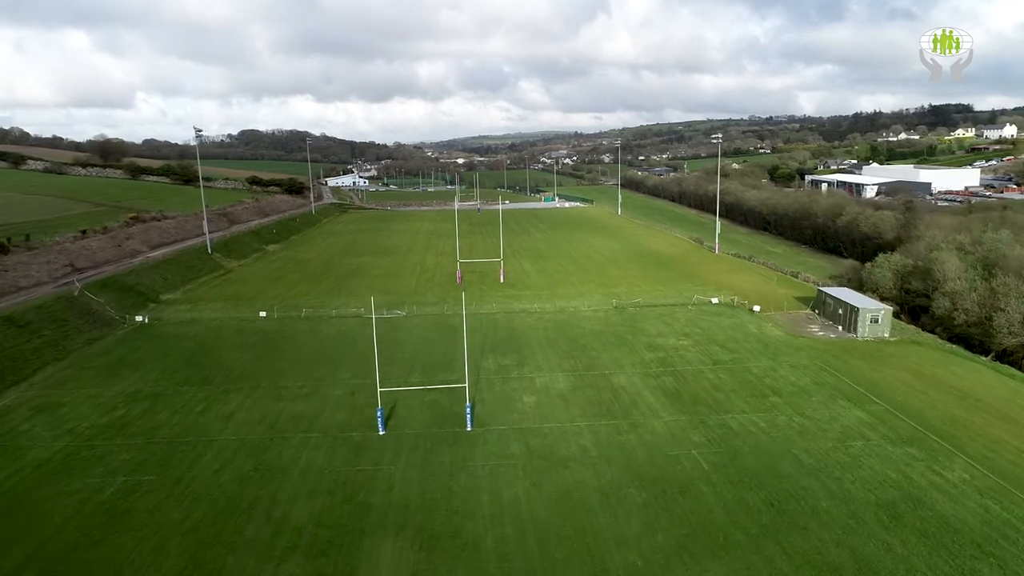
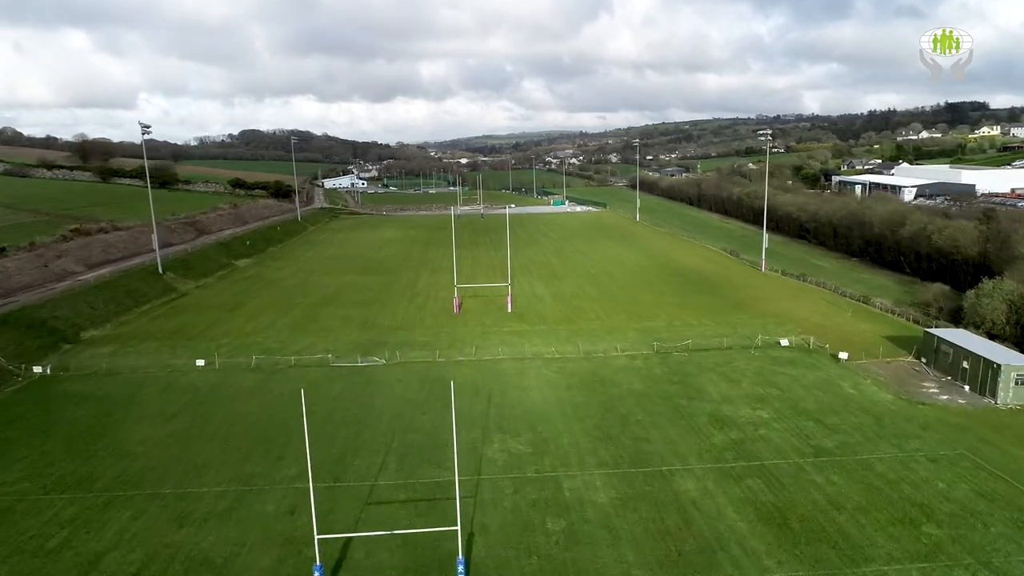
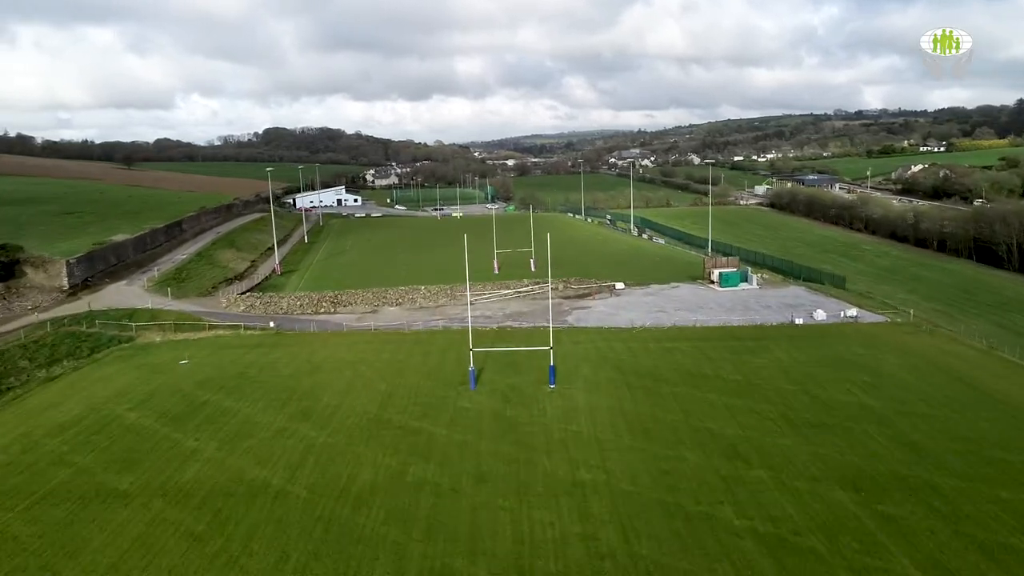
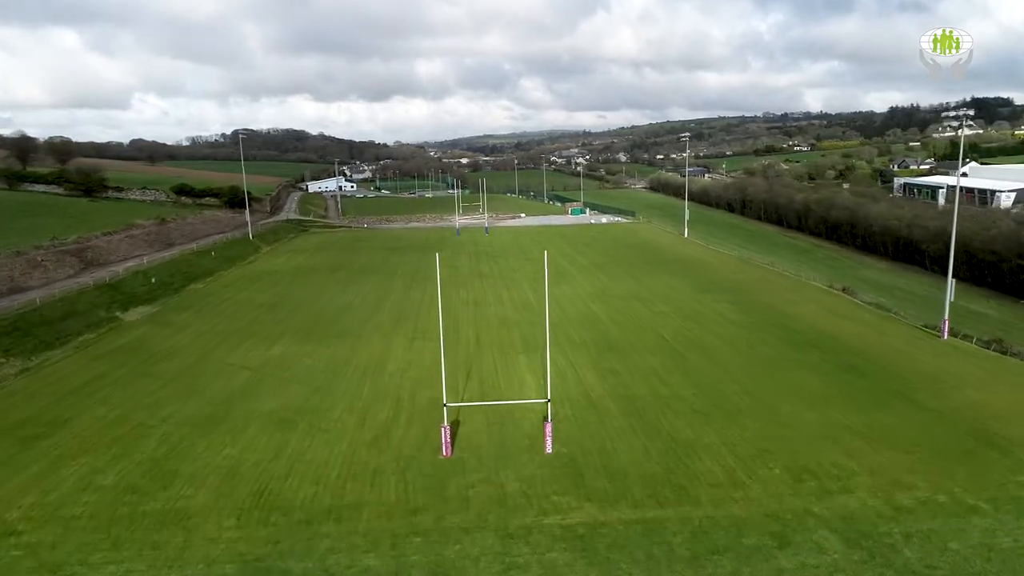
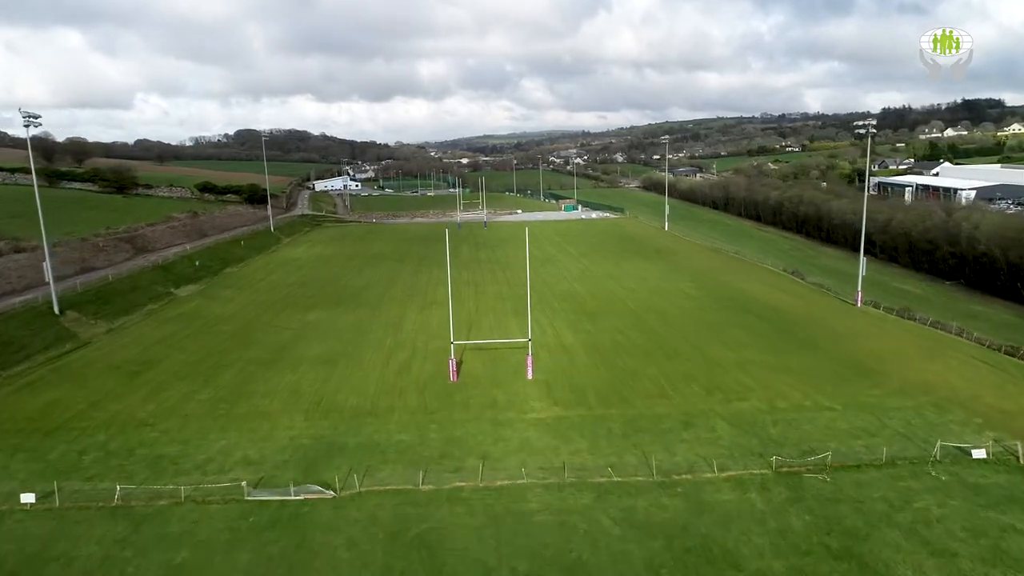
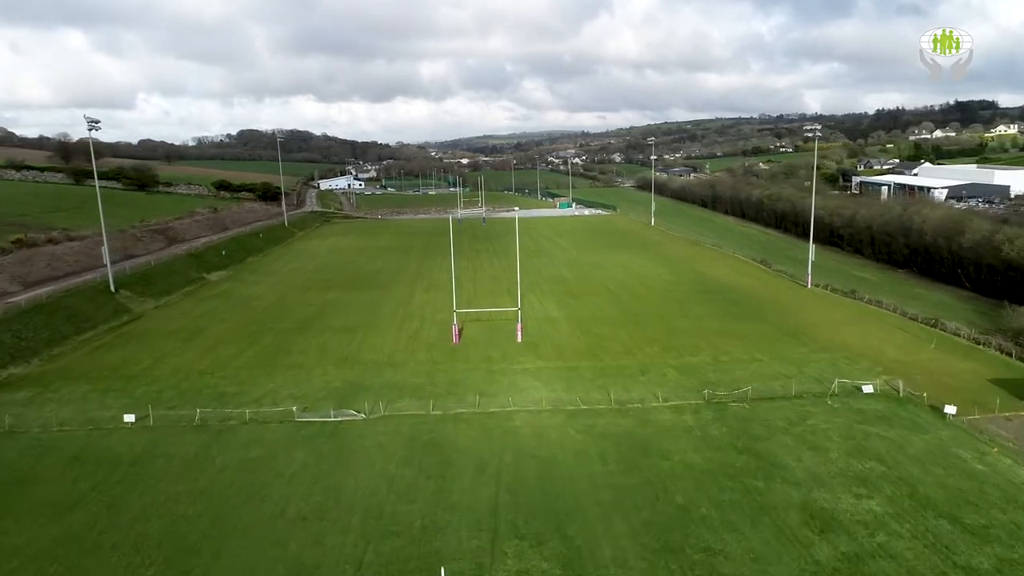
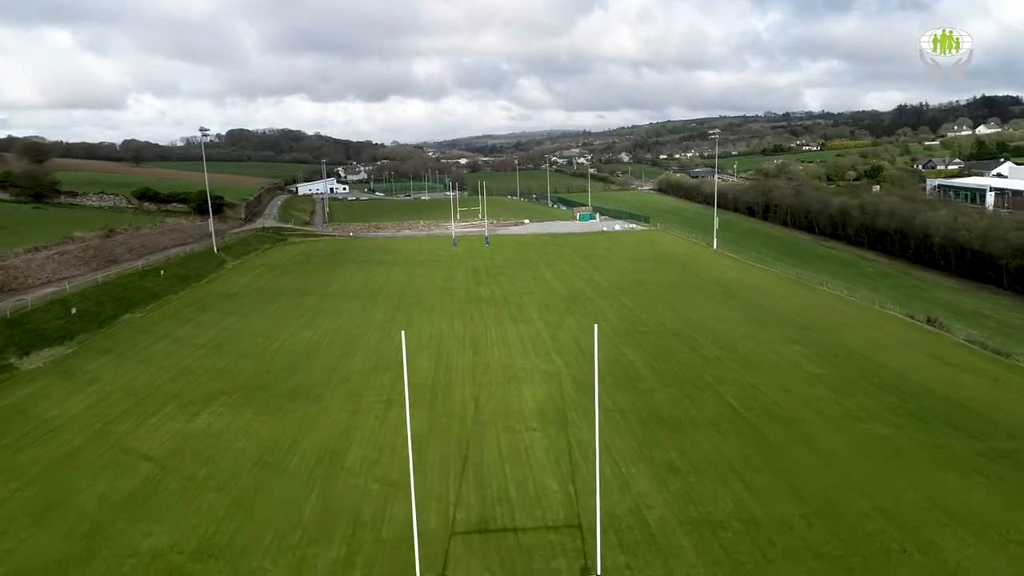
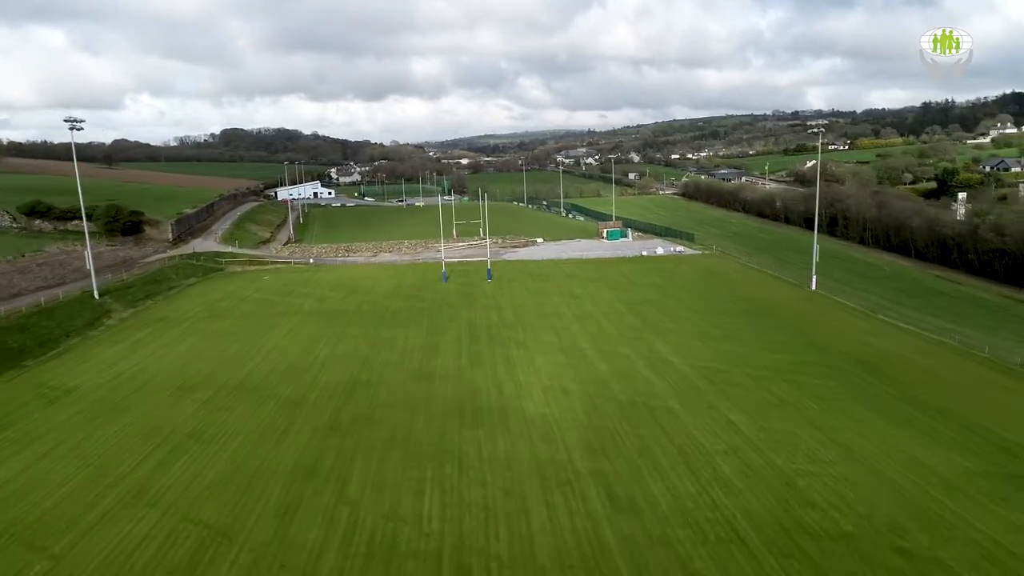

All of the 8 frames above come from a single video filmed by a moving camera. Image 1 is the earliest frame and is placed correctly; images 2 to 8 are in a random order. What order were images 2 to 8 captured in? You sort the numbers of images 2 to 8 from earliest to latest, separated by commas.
2, 6, 5, 4, 7, 8, 3
